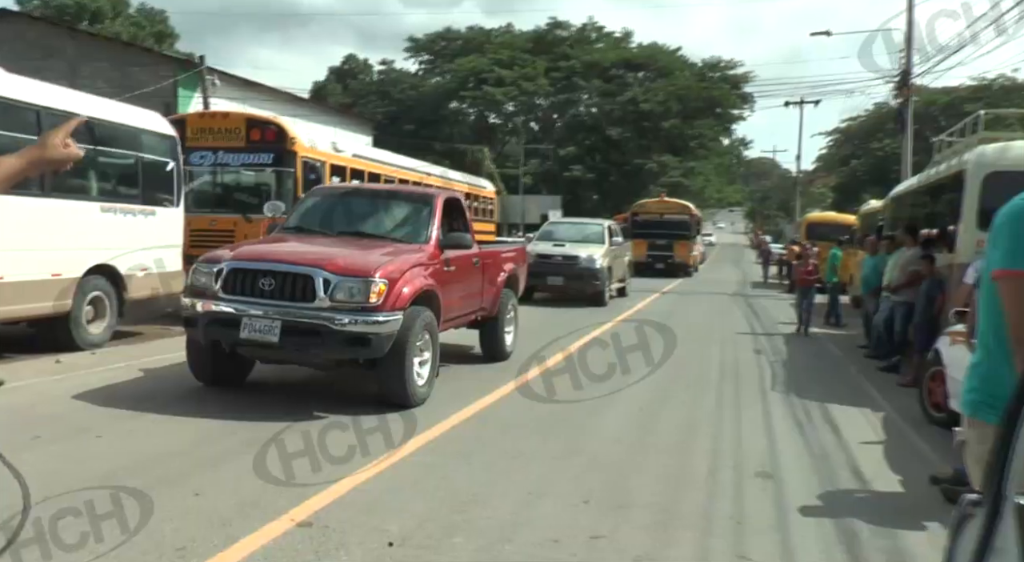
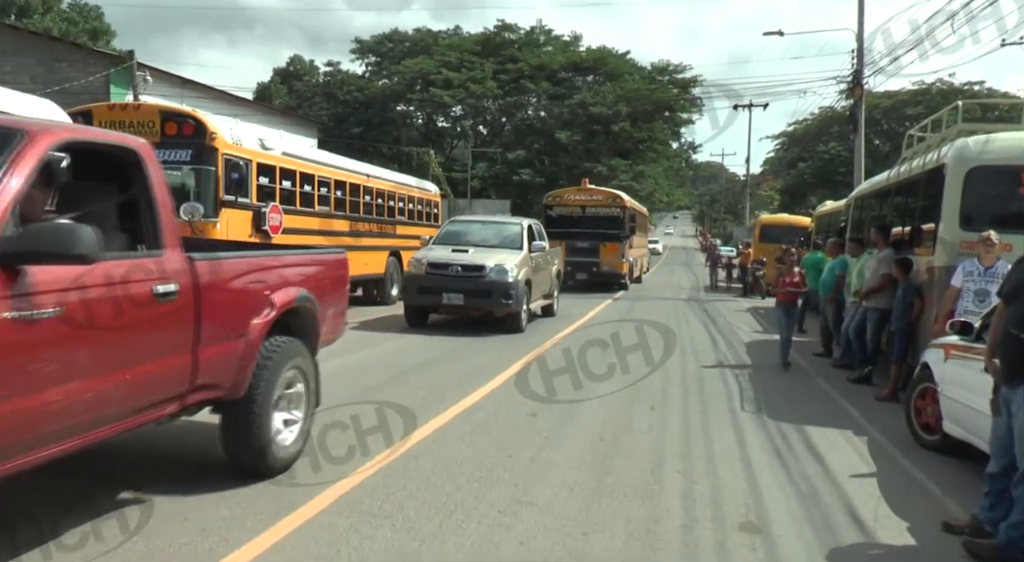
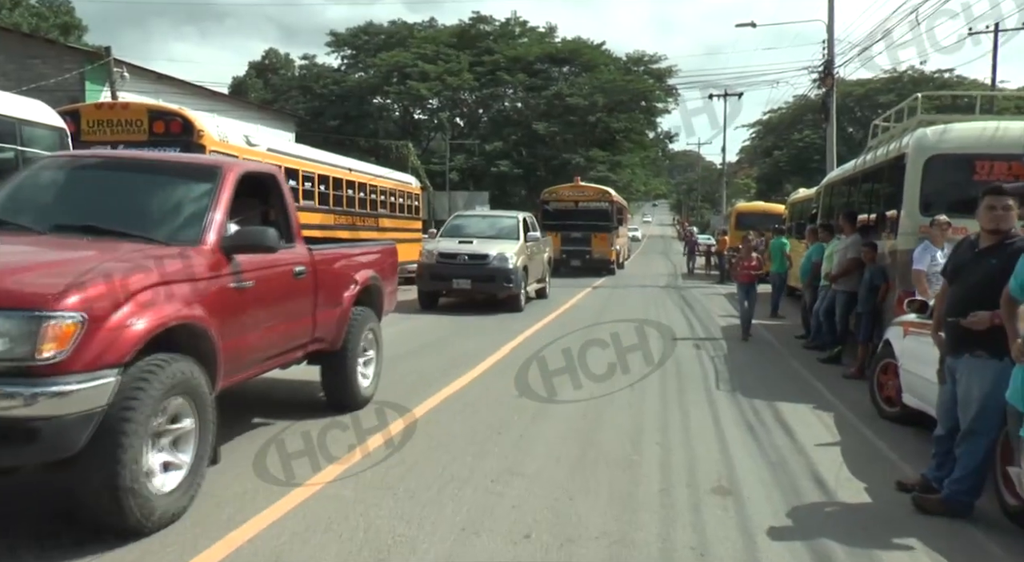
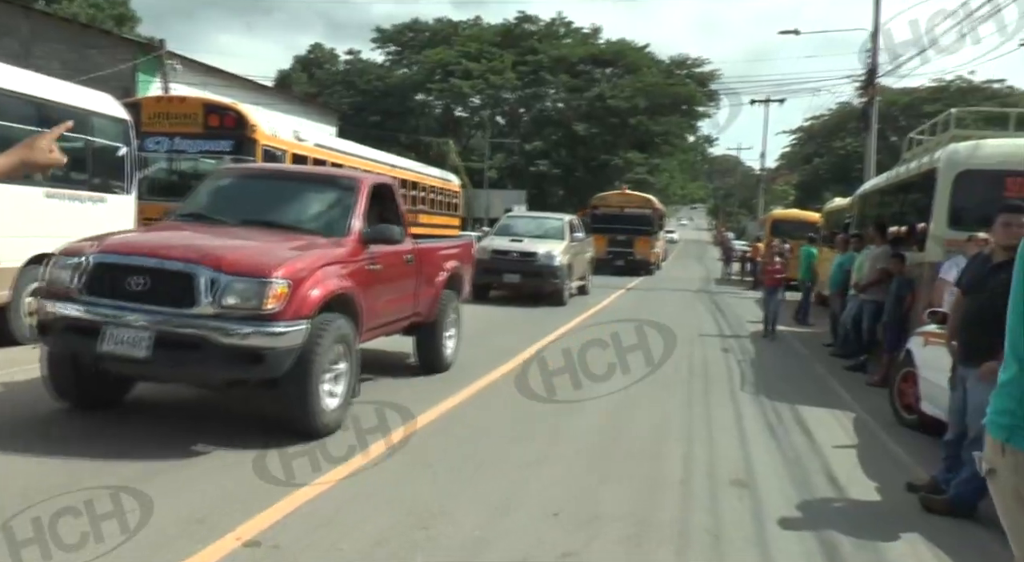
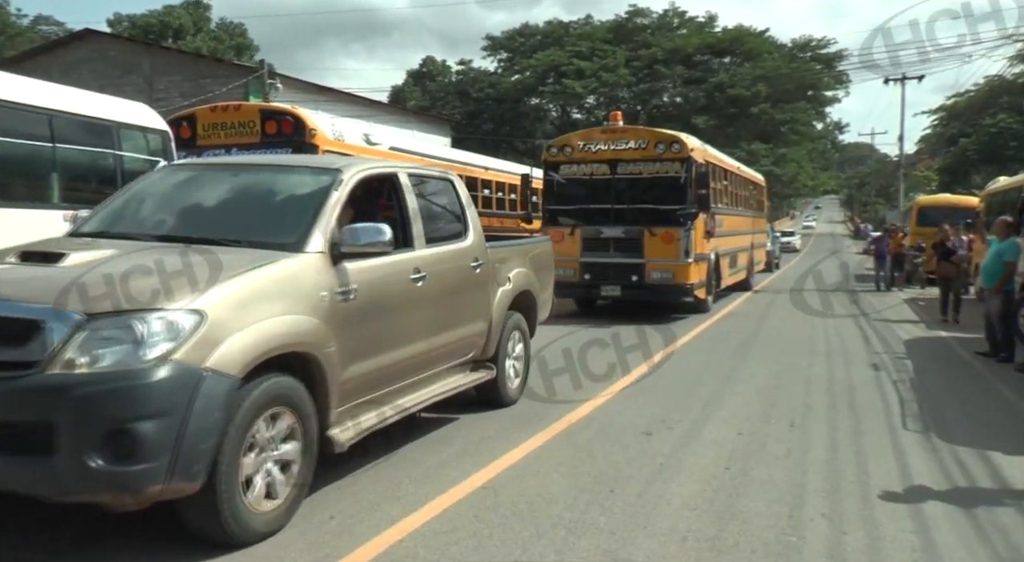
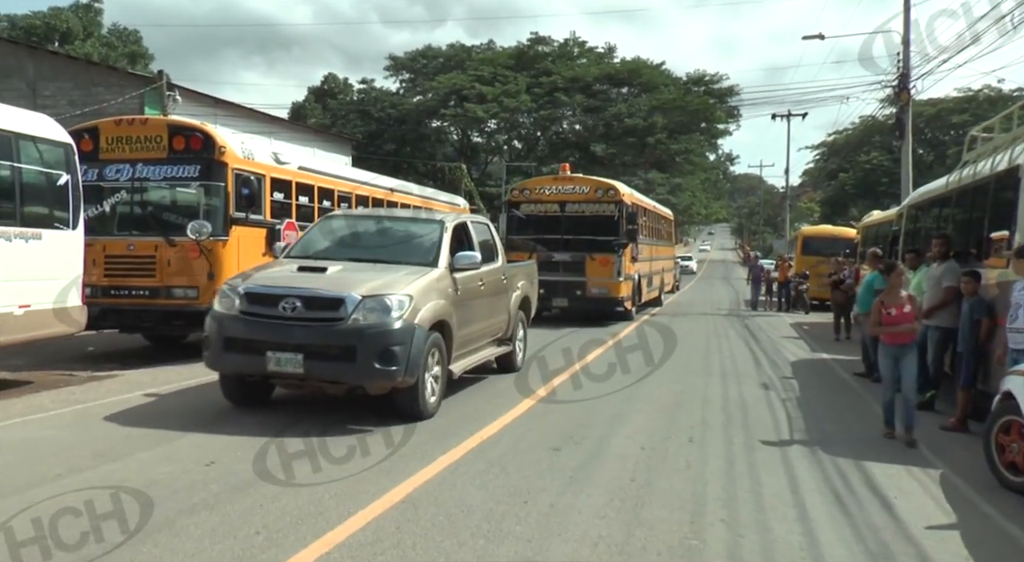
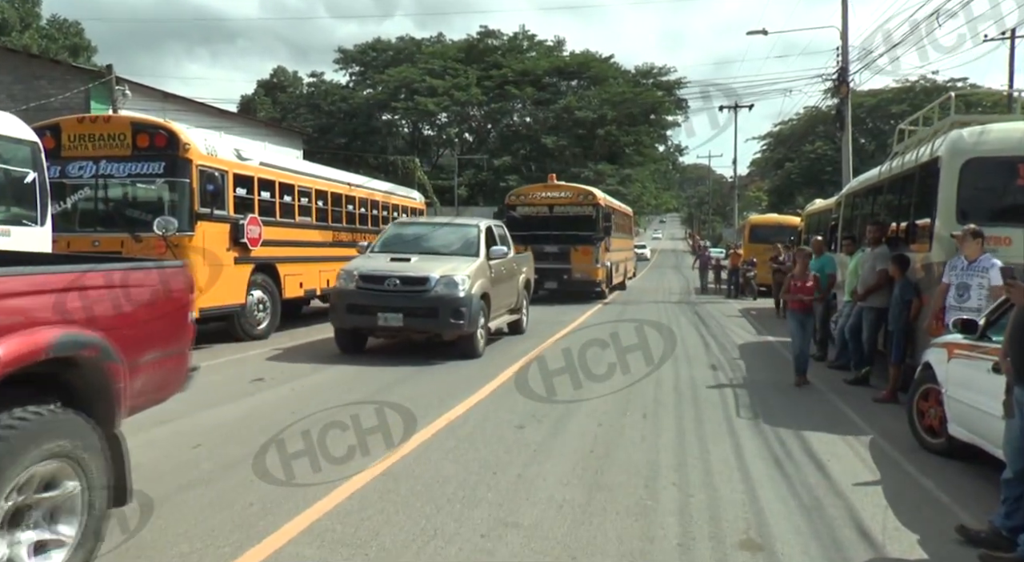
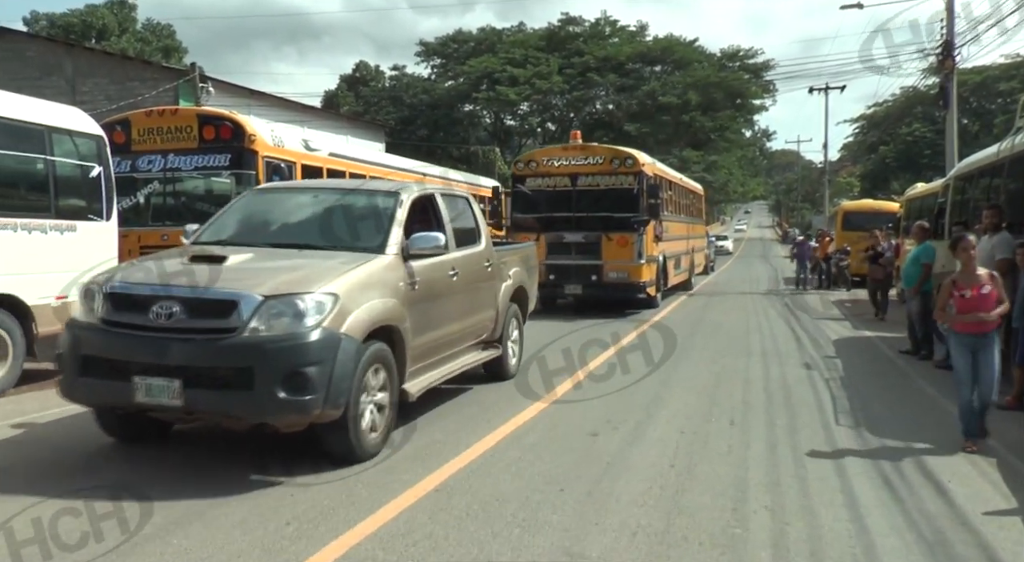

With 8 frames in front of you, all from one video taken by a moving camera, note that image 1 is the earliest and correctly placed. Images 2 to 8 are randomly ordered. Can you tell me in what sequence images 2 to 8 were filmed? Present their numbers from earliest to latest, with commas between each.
4, 3, 2, 7, 6, 8, 5
